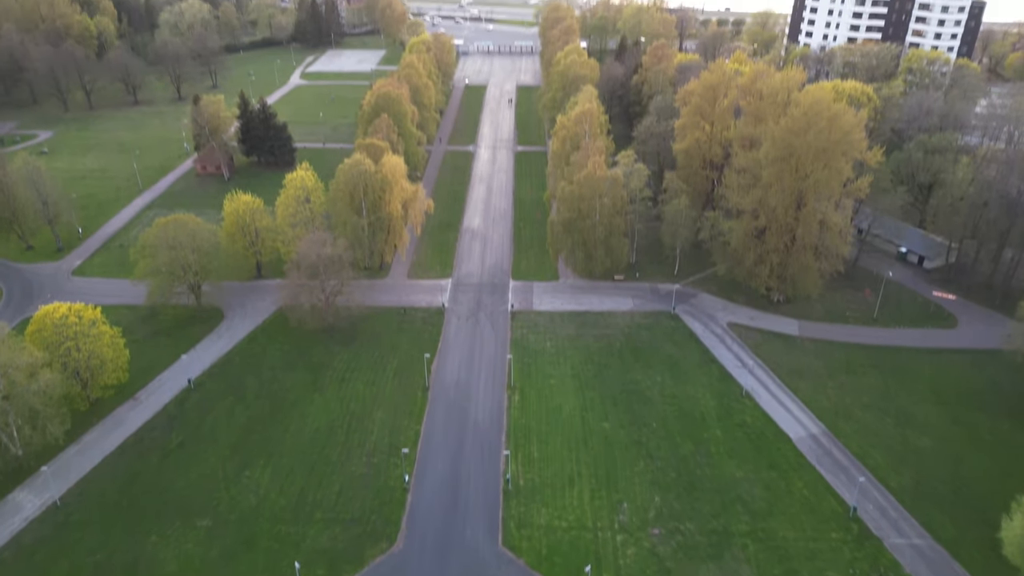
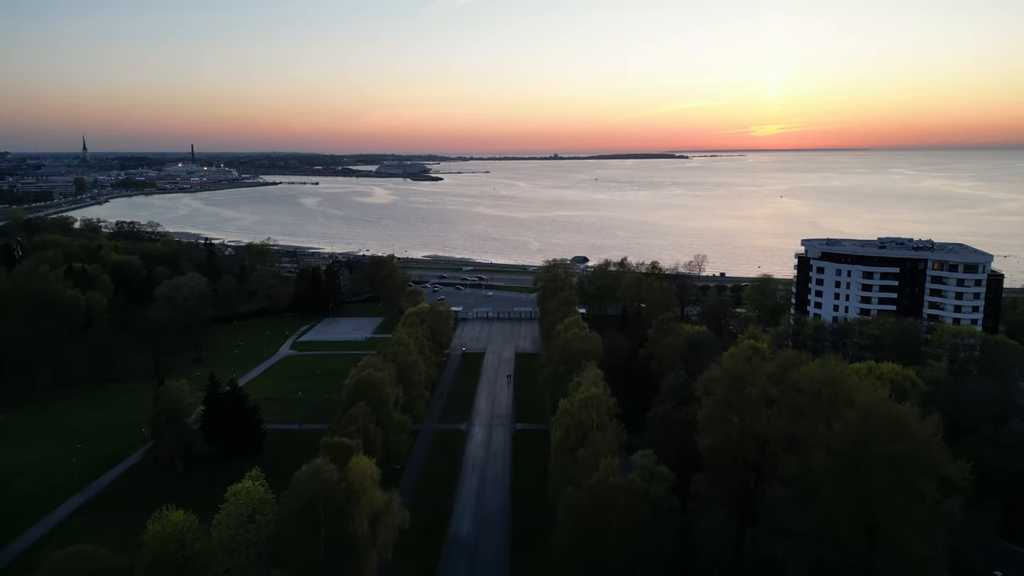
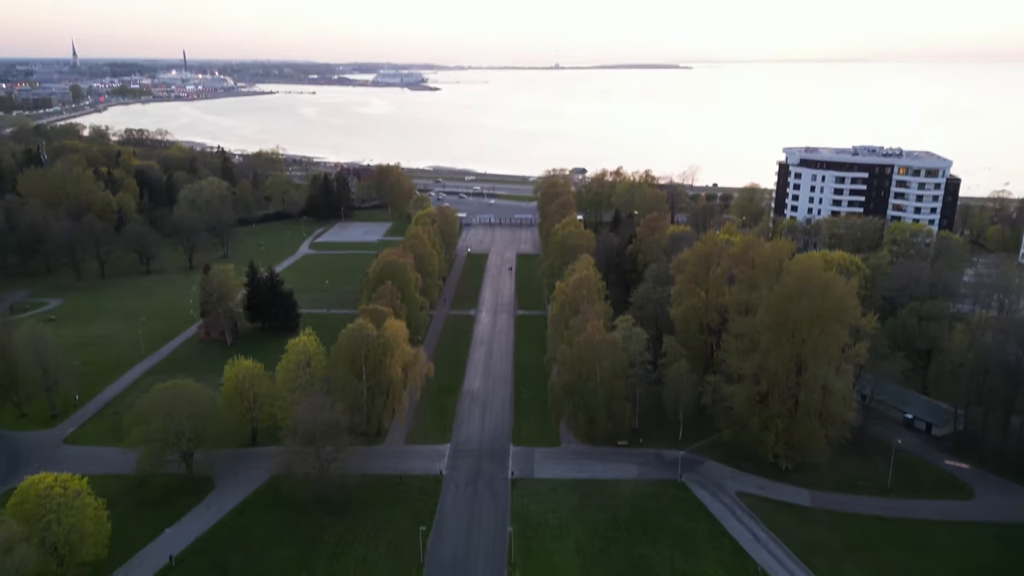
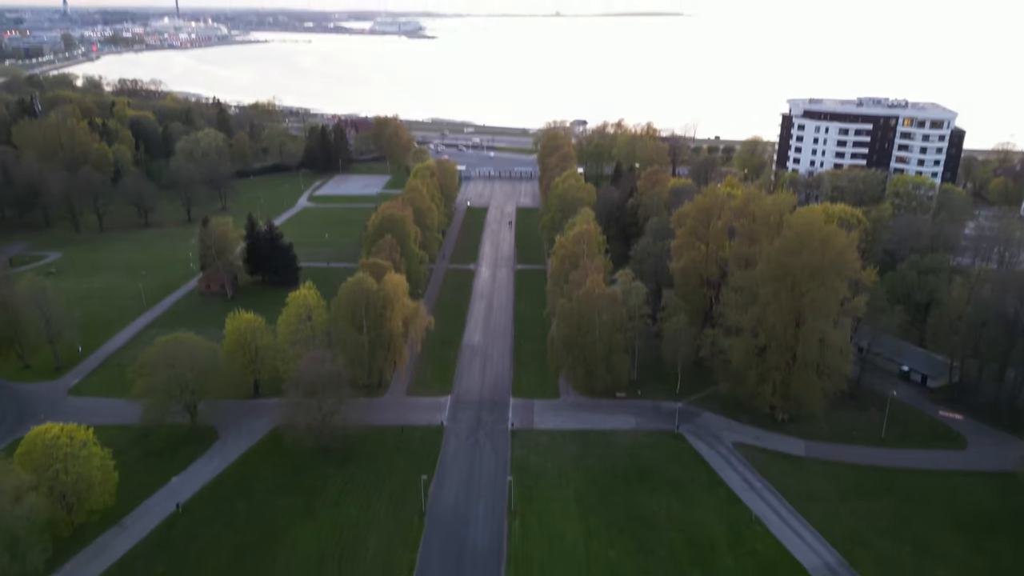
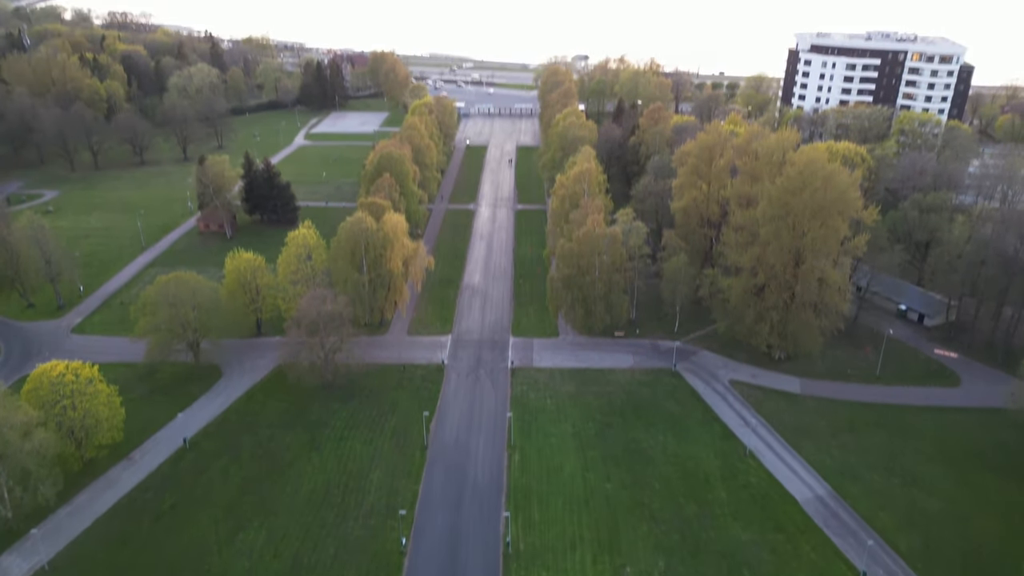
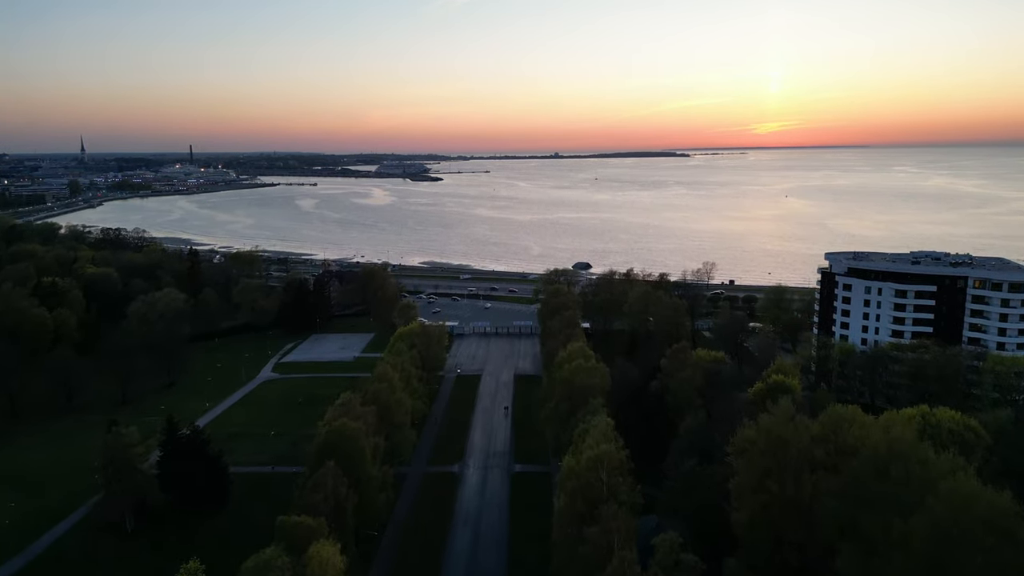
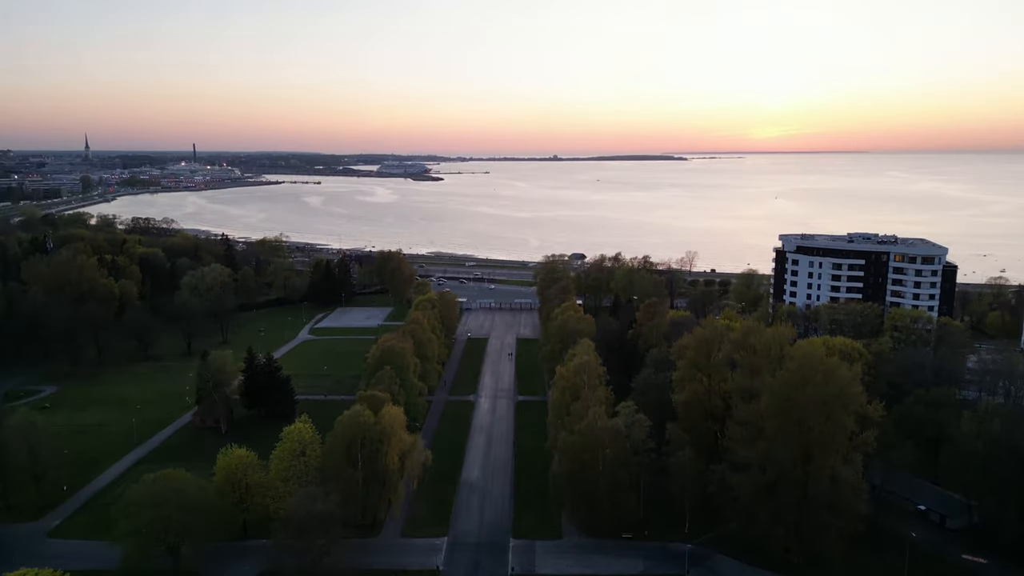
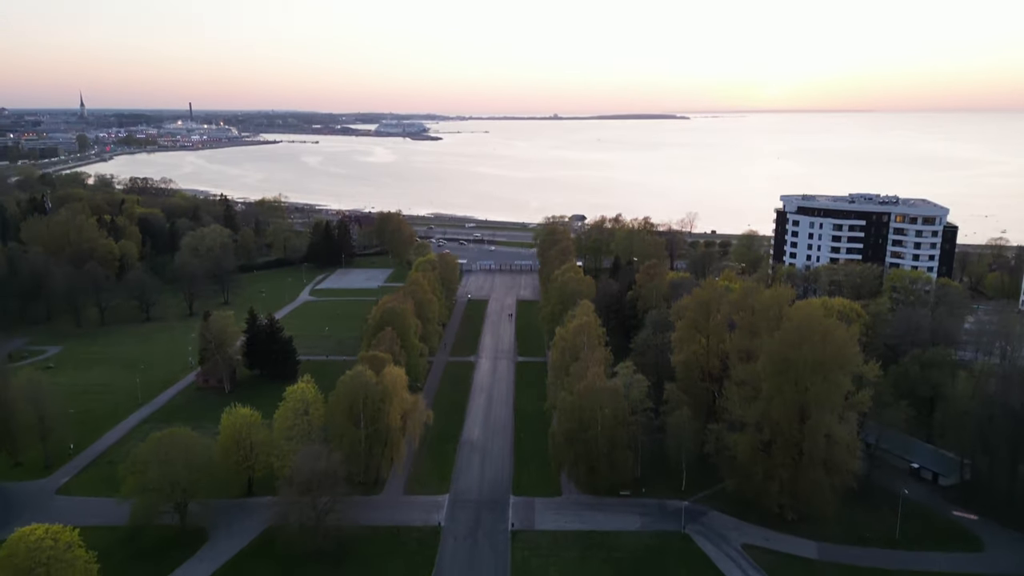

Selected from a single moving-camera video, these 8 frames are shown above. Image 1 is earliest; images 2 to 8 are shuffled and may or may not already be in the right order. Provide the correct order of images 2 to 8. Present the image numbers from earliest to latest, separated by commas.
5, 4, 3, 8, 7, 2, 6
